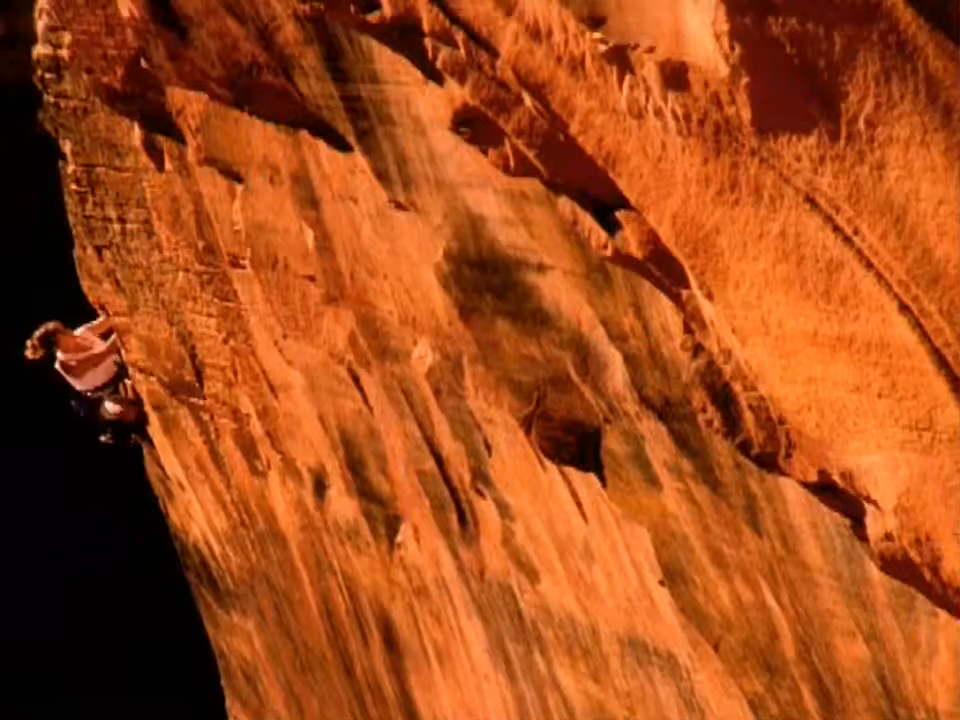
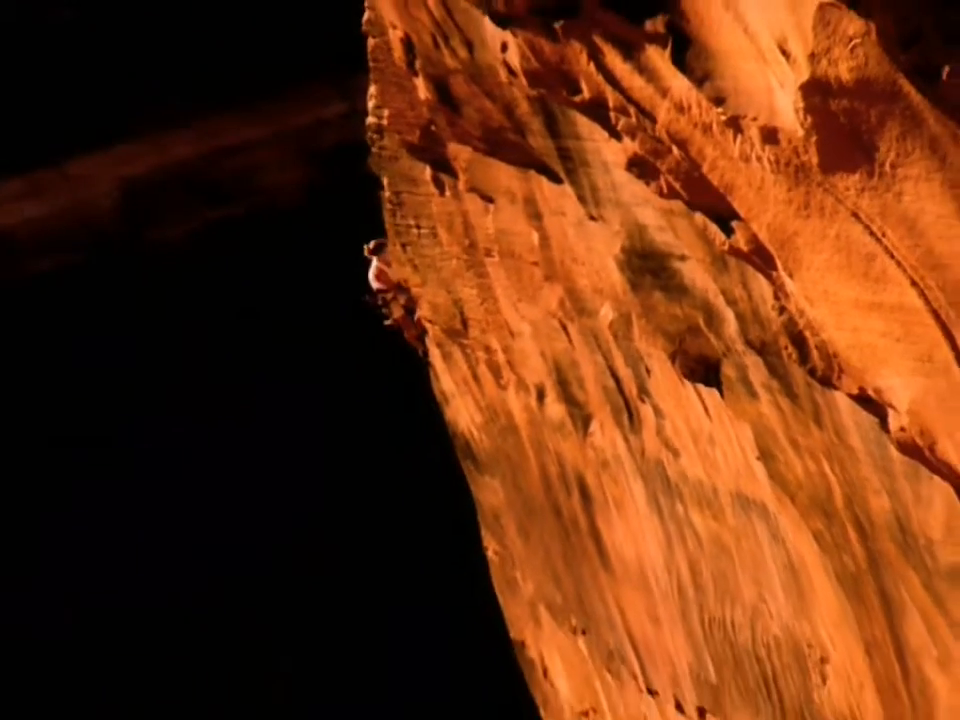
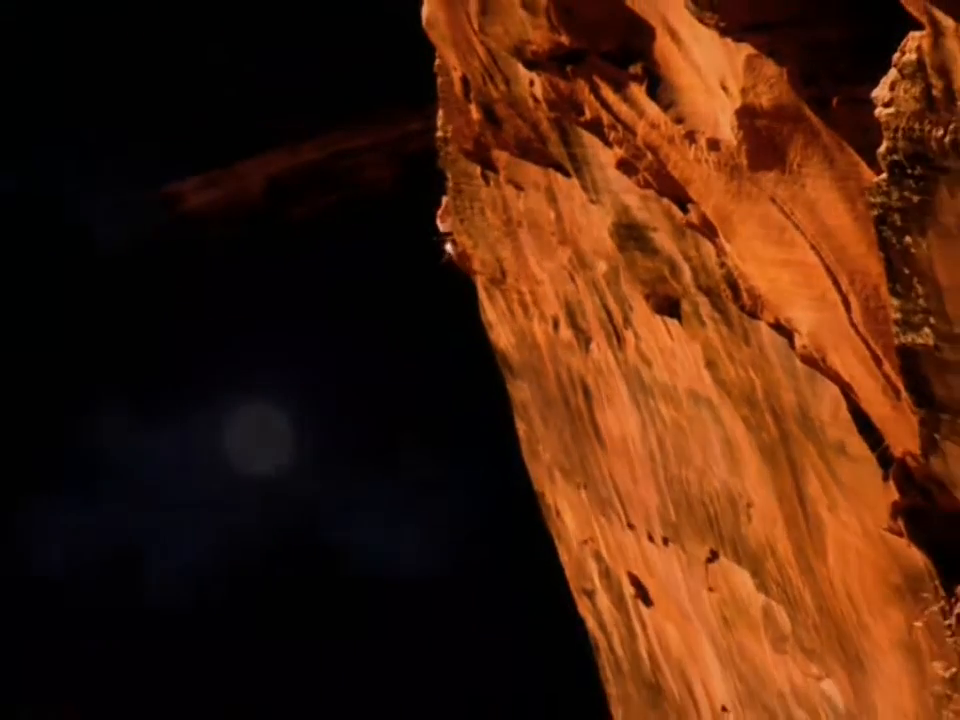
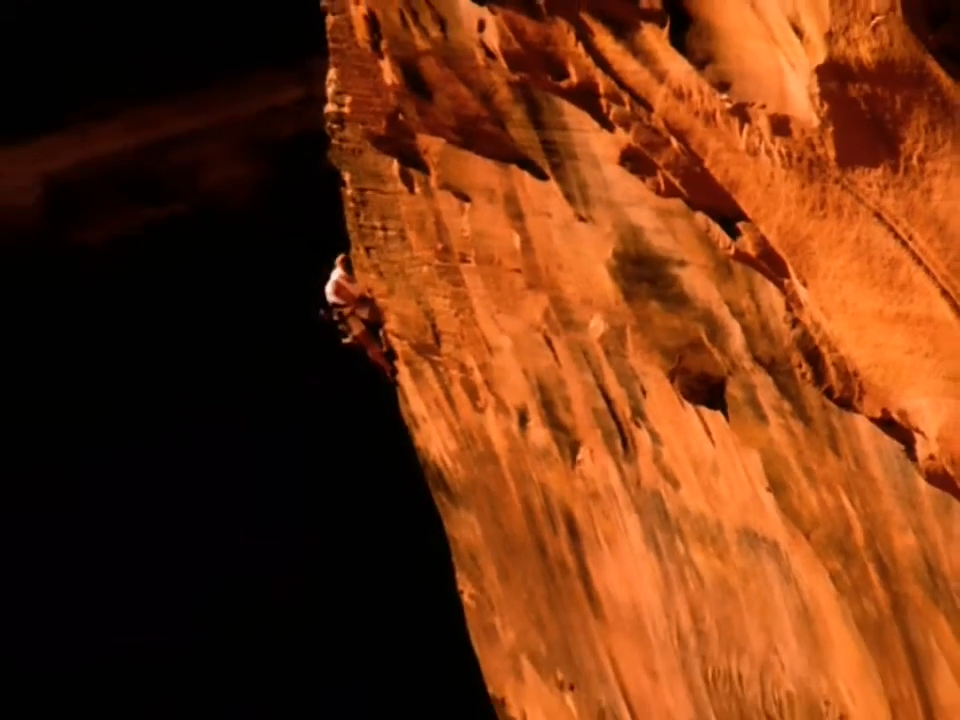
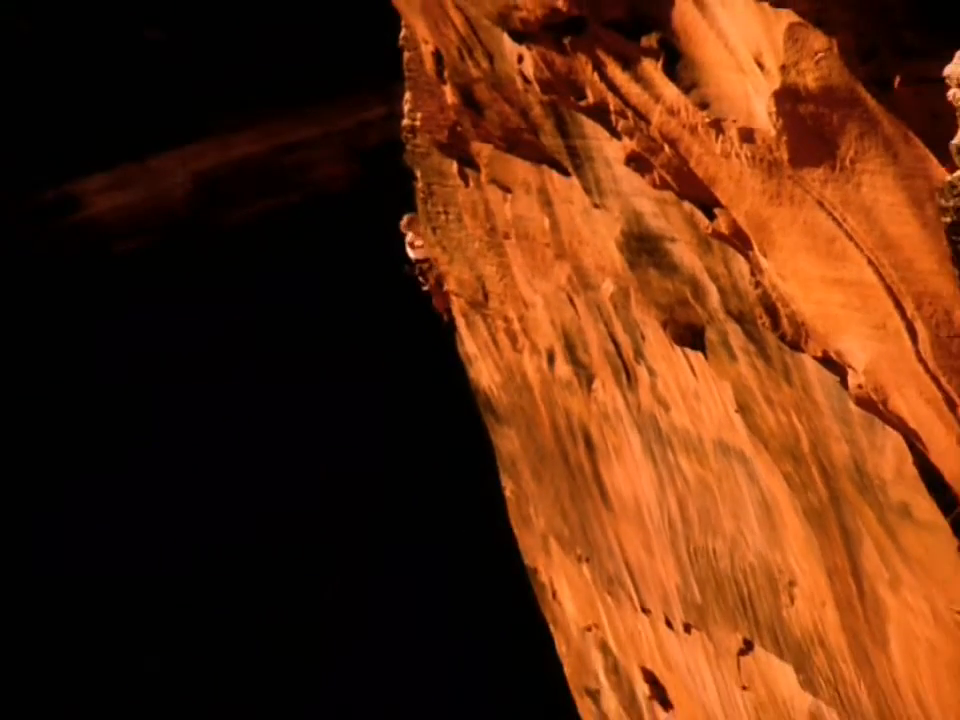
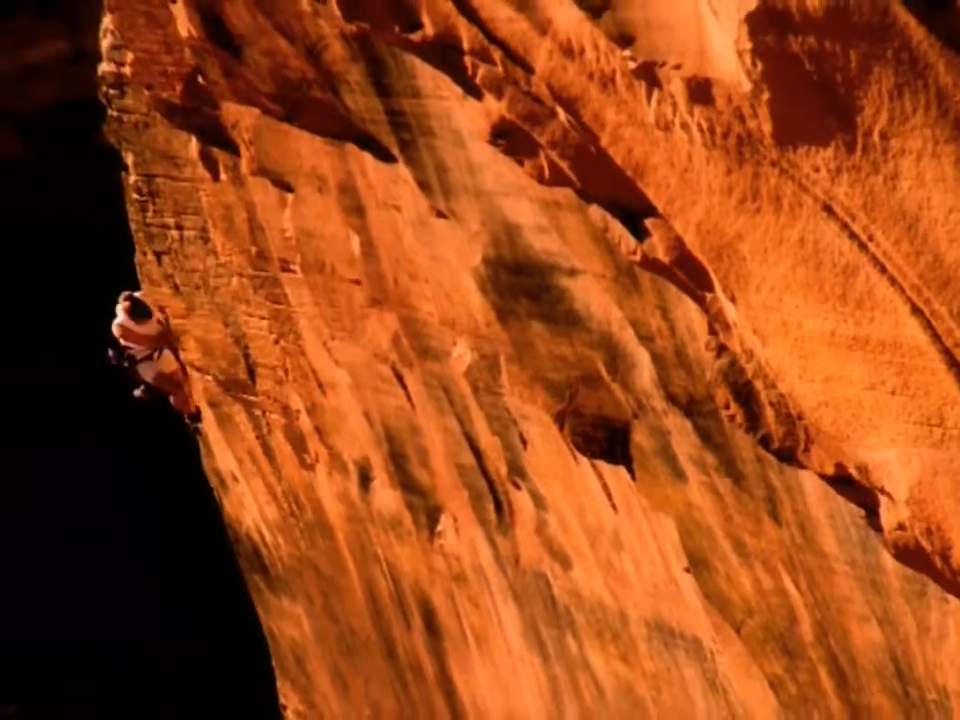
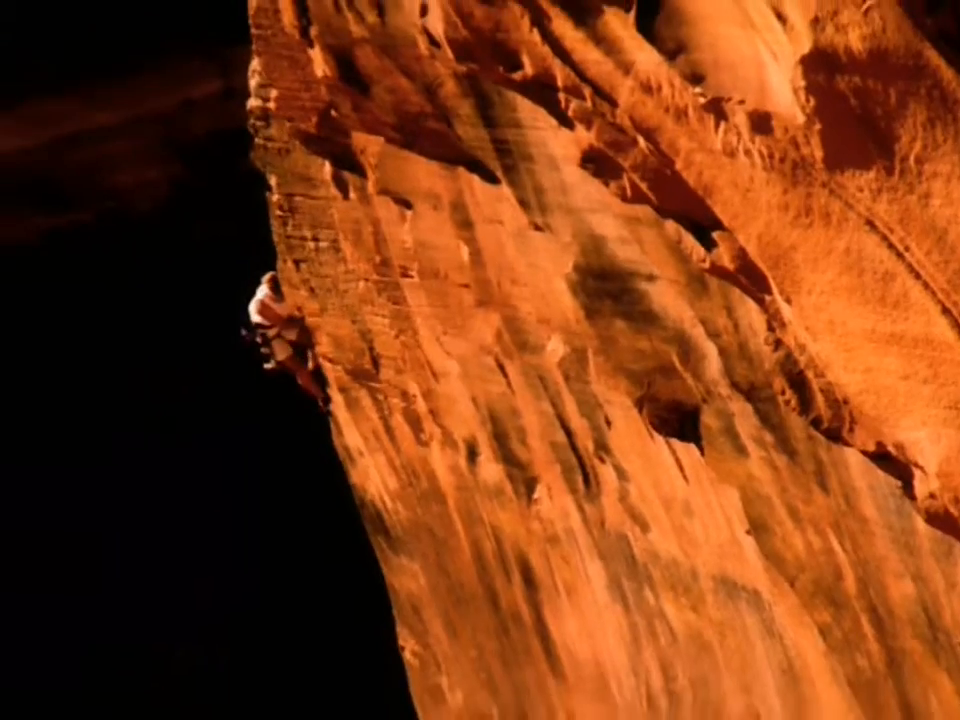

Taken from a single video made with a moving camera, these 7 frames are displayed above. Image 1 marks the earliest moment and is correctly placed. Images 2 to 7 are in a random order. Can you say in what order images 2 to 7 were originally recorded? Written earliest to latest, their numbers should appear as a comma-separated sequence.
6, 7, 4, 2, 5, 3
